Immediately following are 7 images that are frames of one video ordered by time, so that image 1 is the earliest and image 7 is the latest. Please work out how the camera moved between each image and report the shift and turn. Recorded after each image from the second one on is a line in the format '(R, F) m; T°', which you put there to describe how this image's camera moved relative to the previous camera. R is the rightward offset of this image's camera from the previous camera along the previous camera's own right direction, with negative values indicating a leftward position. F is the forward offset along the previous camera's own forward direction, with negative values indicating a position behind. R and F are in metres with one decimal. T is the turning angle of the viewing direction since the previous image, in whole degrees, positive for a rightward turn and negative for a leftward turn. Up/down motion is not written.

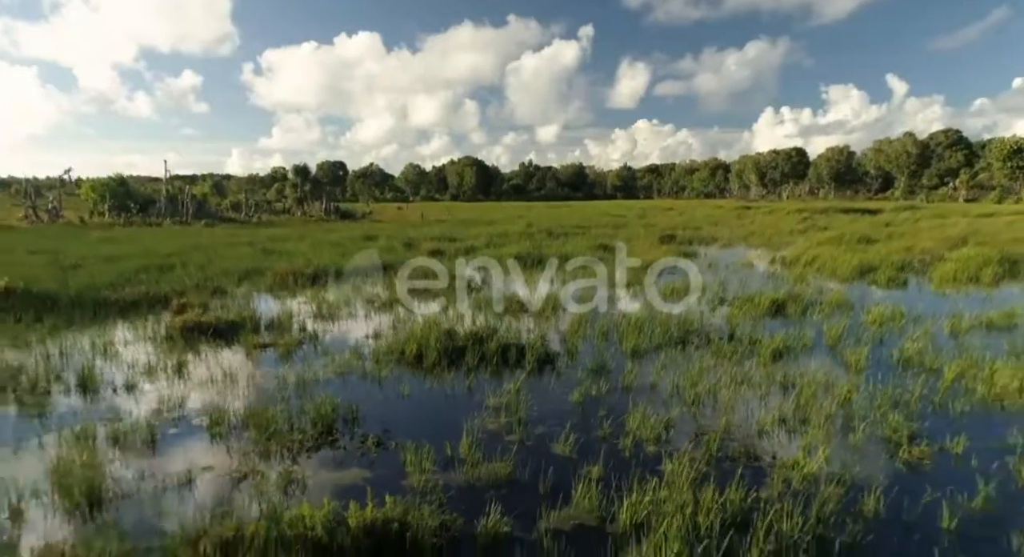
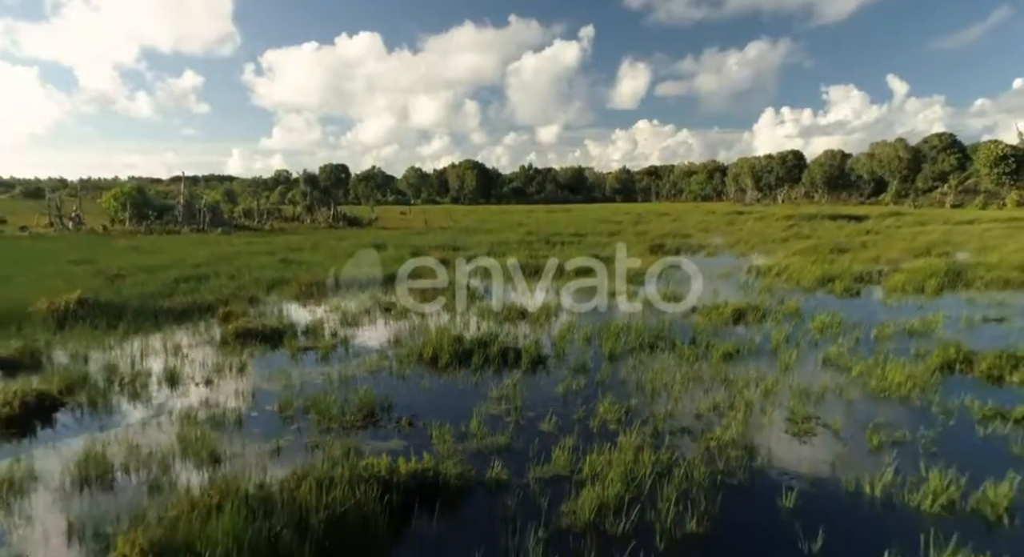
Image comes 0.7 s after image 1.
(0.0, -2.1) m; 0°
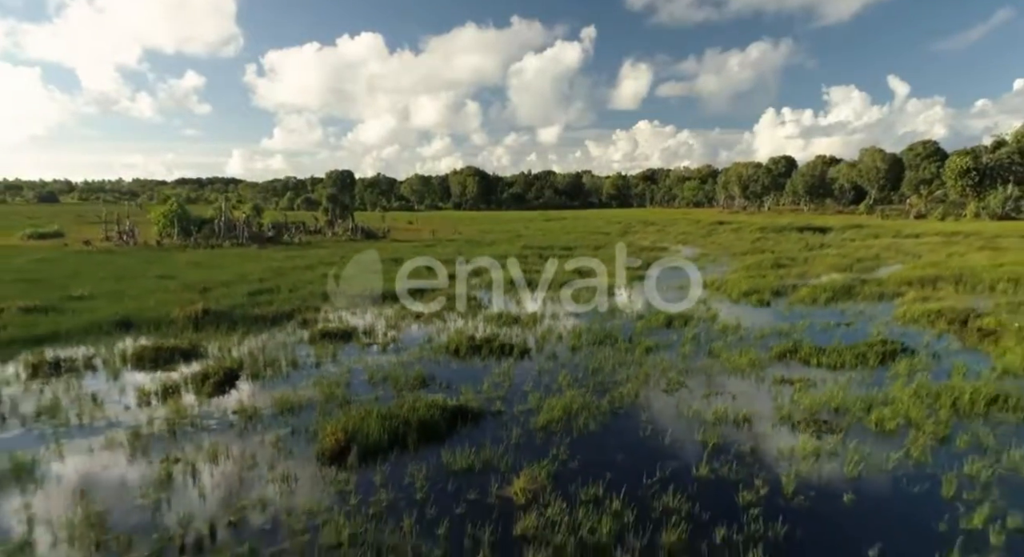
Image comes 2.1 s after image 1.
(+0.2, -6.0) m; 0°
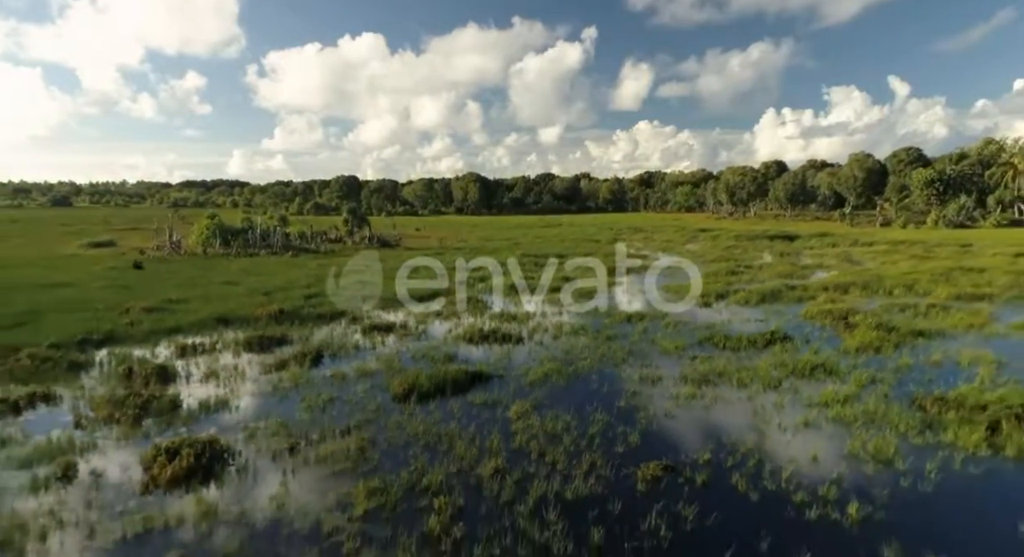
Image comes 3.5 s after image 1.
(+0.1, -6.7) m; 0°
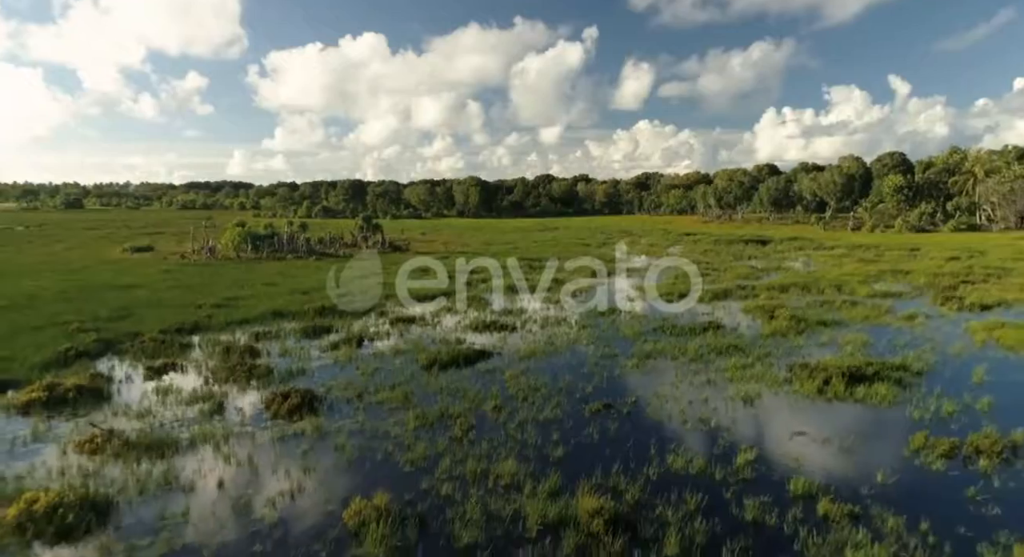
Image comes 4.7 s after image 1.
(+0.2, -6.7) m; 0°
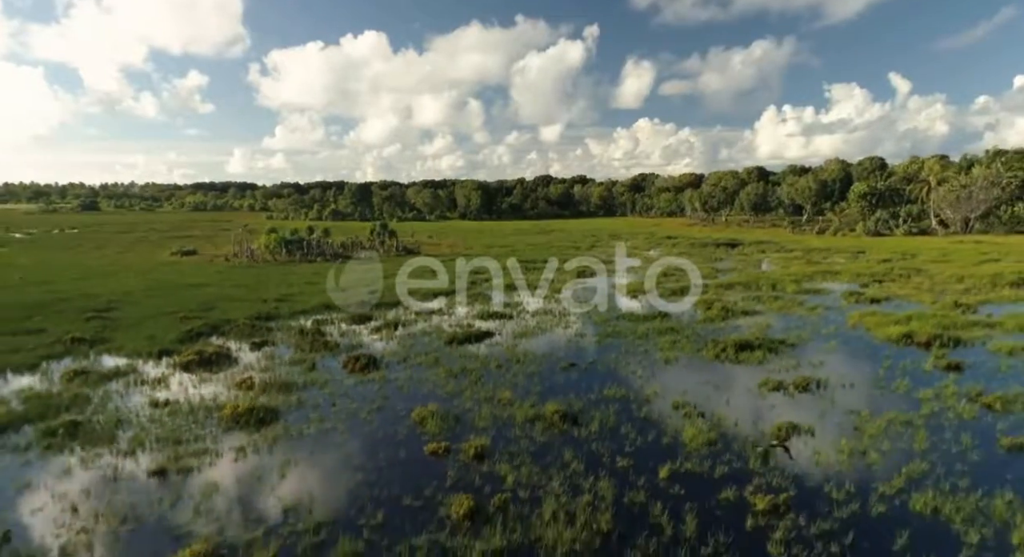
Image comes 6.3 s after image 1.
(+0.2, -9.3) m; 0°
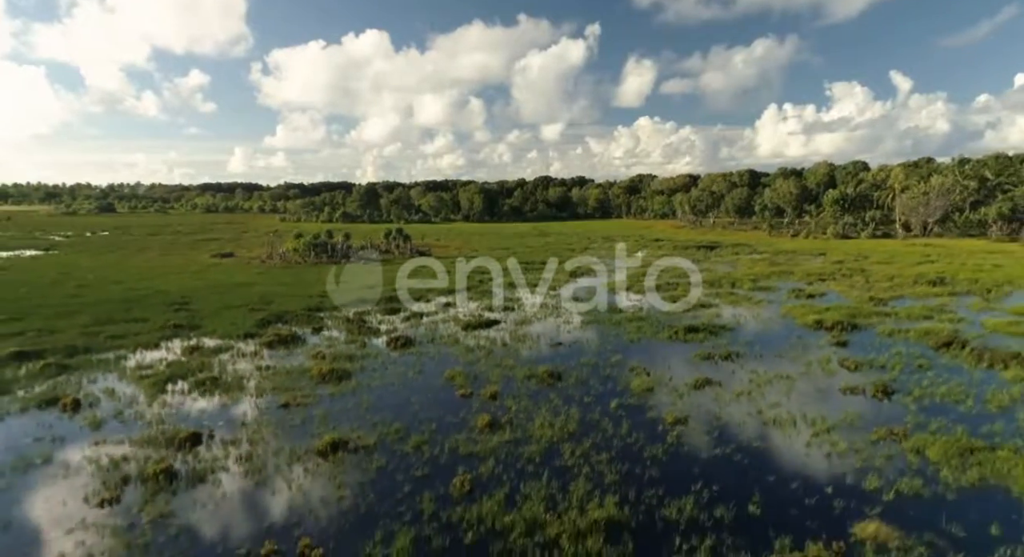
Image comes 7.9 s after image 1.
(-0.1, -9.1) m; 0°
